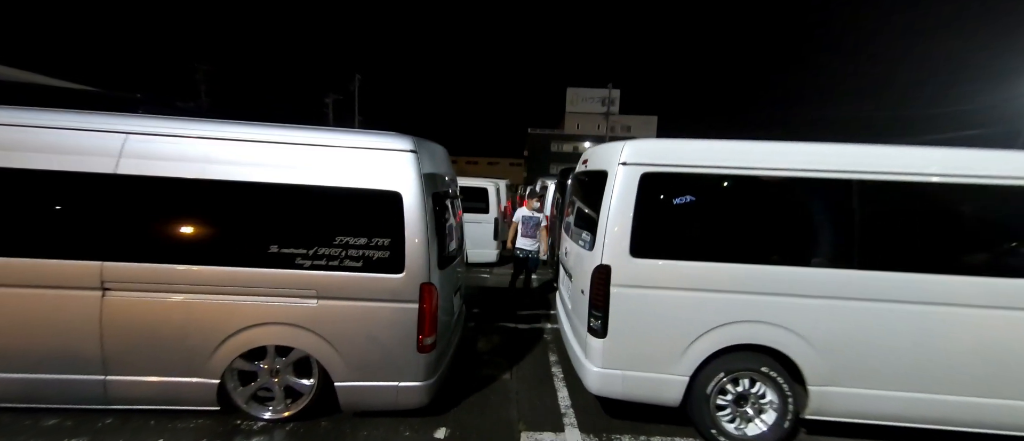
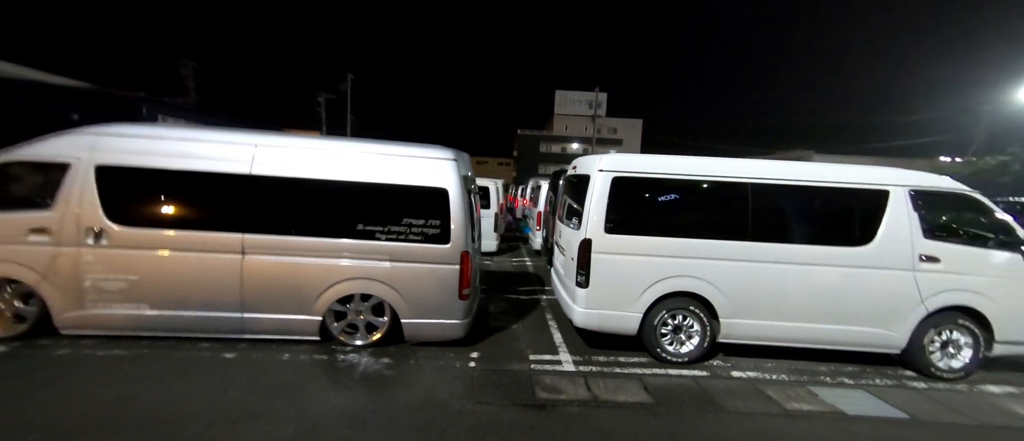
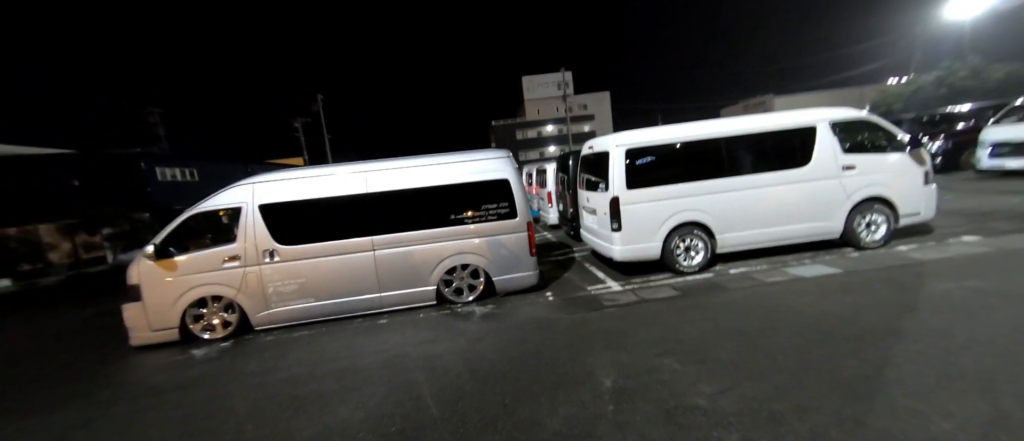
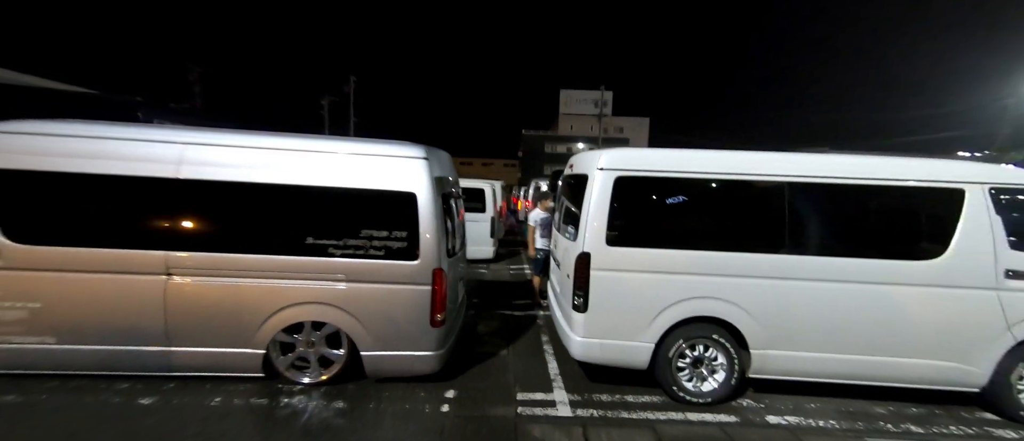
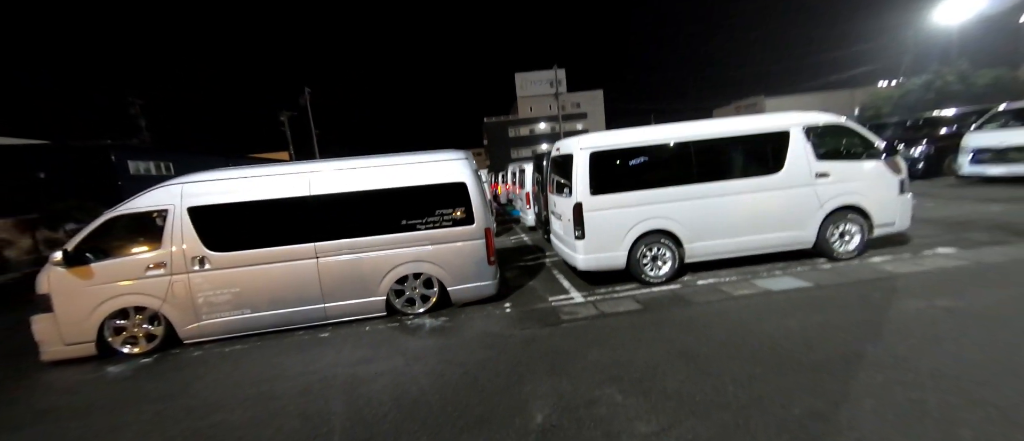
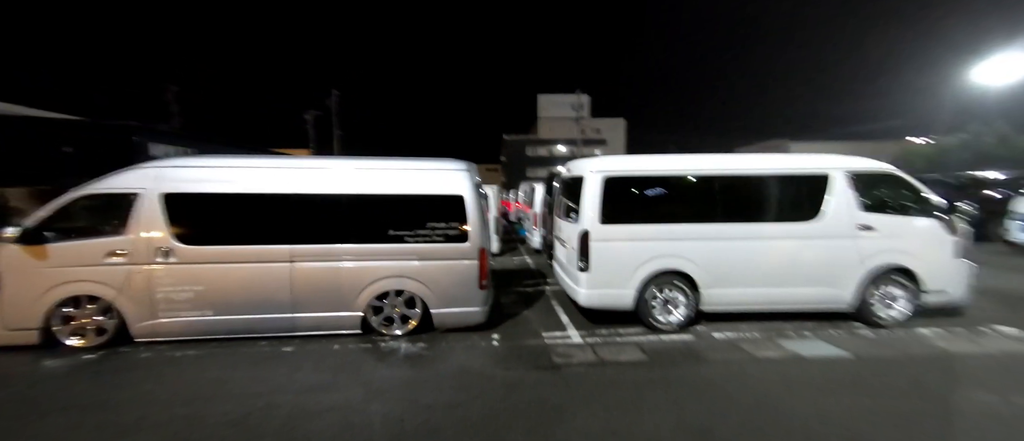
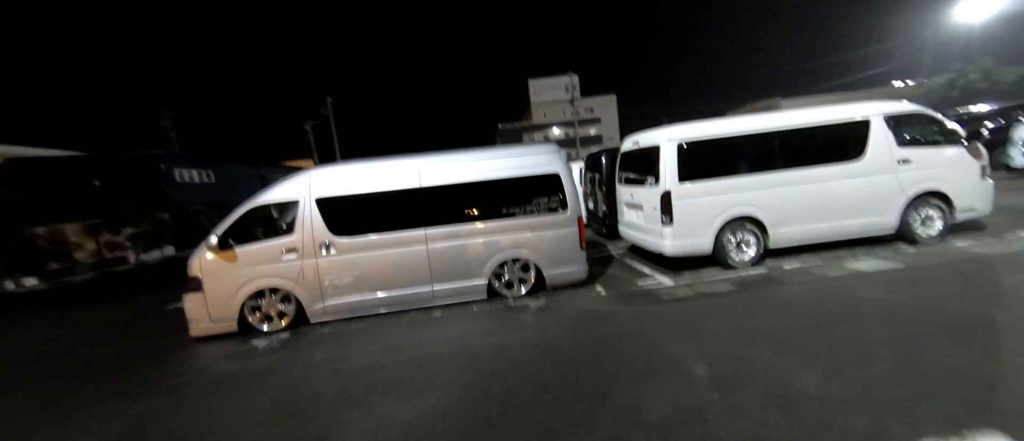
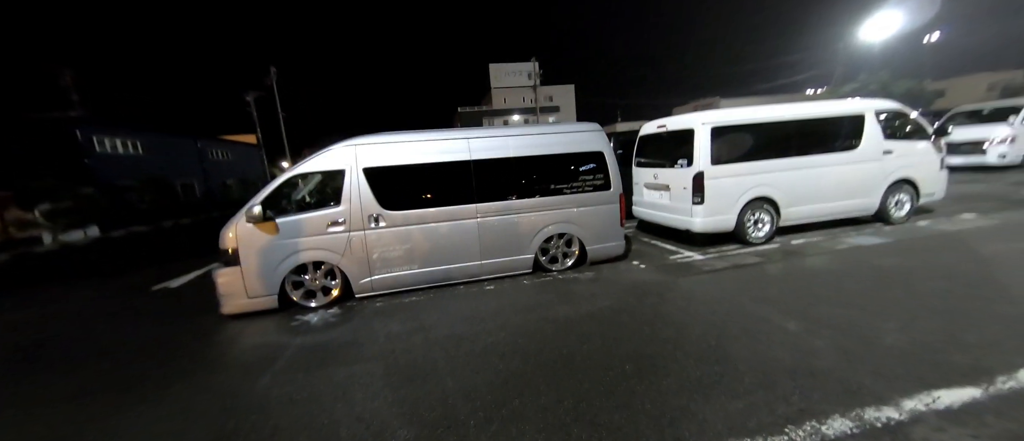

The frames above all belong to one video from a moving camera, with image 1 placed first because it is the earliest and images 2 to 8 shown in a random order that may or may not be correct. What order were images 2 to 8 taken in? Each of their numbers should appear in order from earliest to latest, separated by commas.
4, 2, 6, 5, 3, 7, 8
